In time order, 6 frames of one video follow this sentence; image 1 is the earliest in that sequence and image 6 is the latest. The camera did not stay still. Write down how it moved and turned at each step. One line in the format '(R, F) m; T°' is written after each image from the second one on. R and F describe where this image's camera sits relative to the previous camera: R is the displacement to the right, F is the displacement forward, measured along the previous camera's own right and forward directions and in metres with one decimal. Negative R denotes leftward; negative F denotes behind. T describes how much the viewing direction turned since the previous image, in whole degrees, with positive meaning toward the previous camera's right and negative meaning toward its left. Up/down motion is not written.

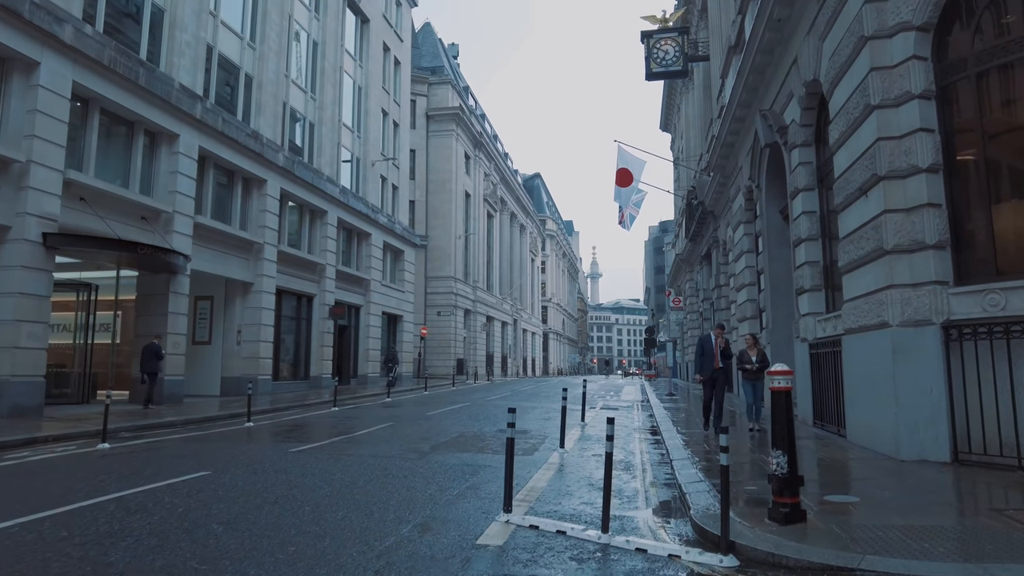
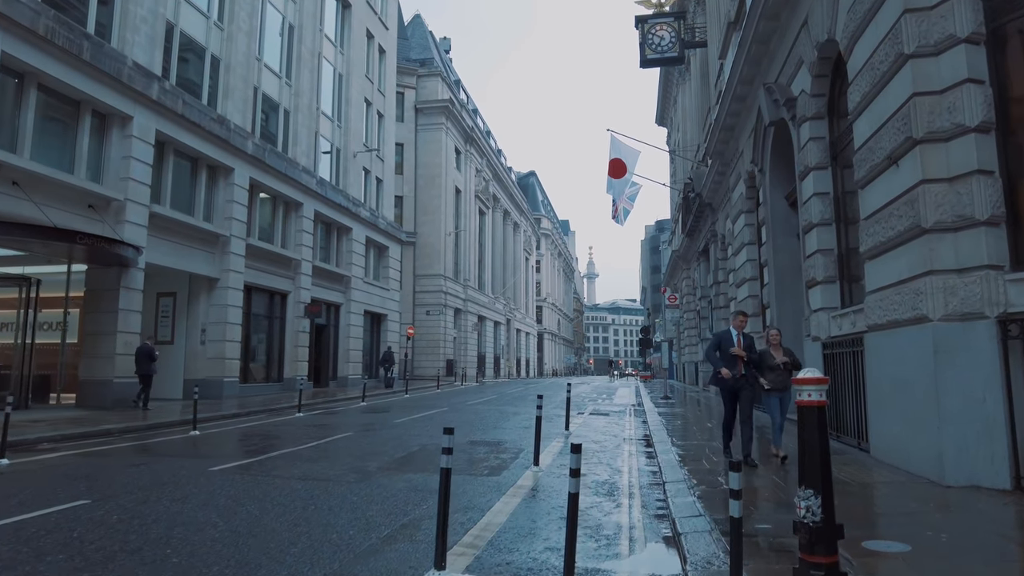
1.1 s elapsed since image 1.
(+0.4, +1.5) m; 0°
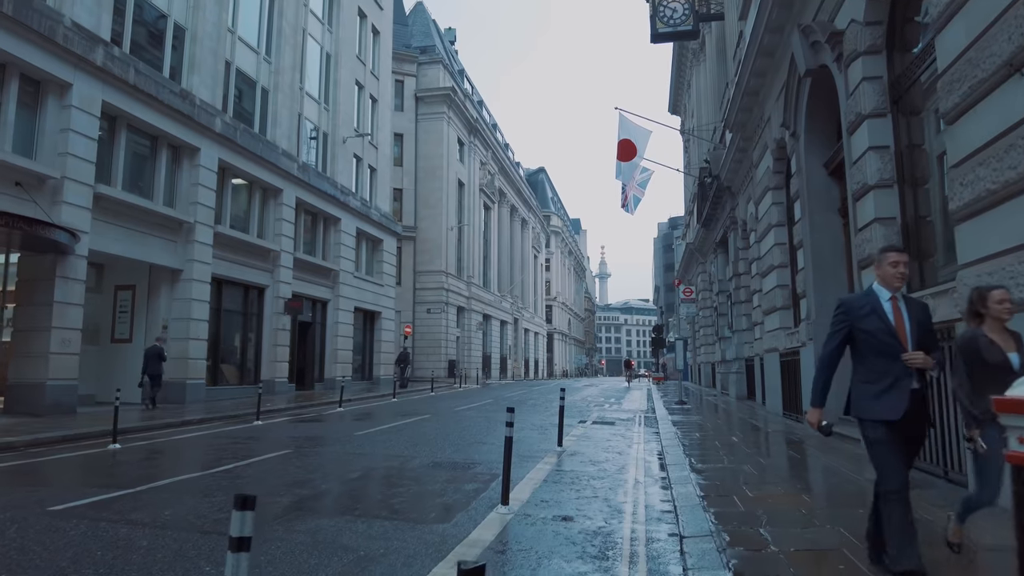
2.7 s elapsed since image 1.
(+0.5, +2.4) m; -1°
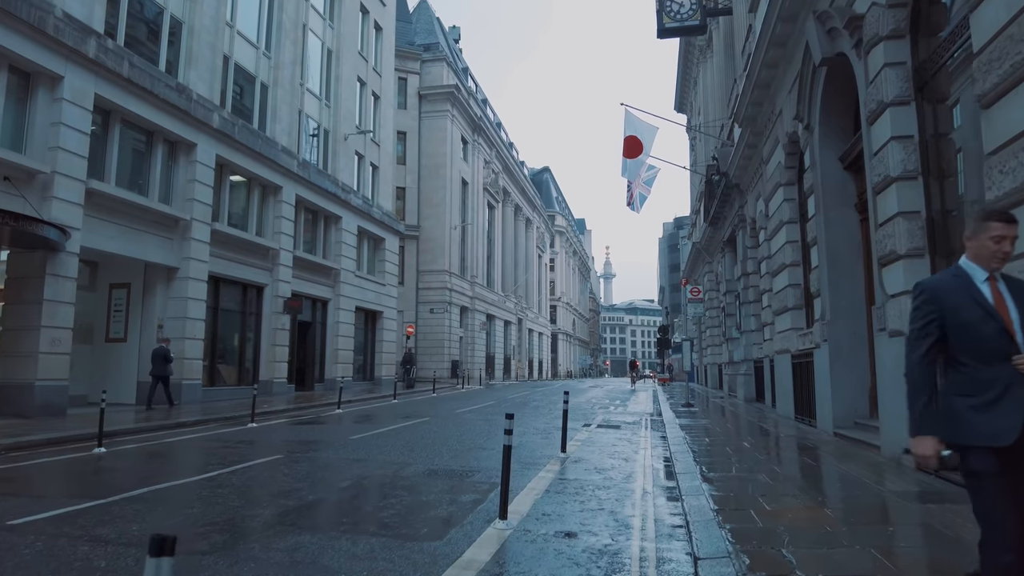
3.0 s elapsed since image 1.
(0.0, +0.5) m; 0°
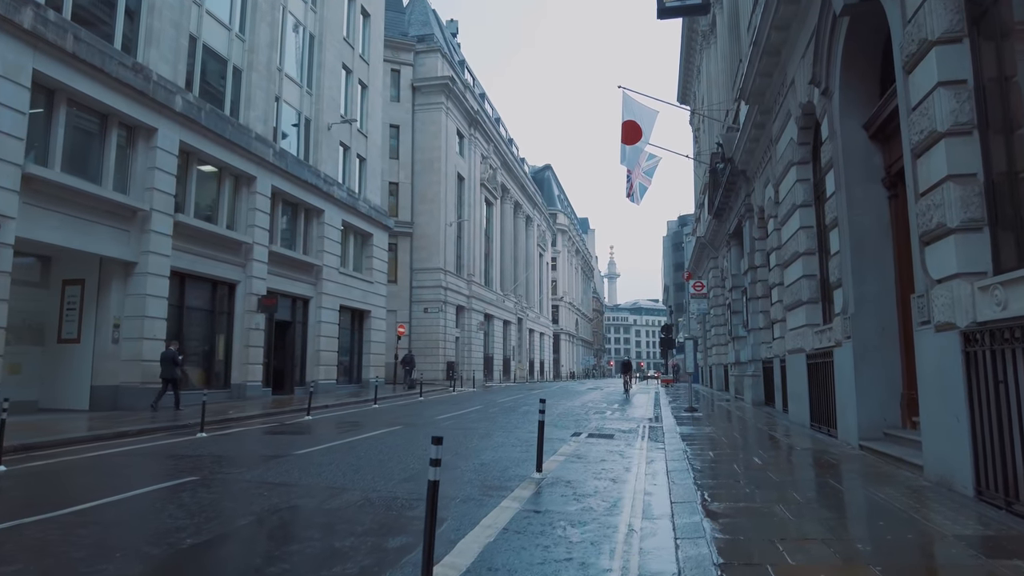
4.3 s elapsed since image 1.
(+0.5, +1.6) m; 0°
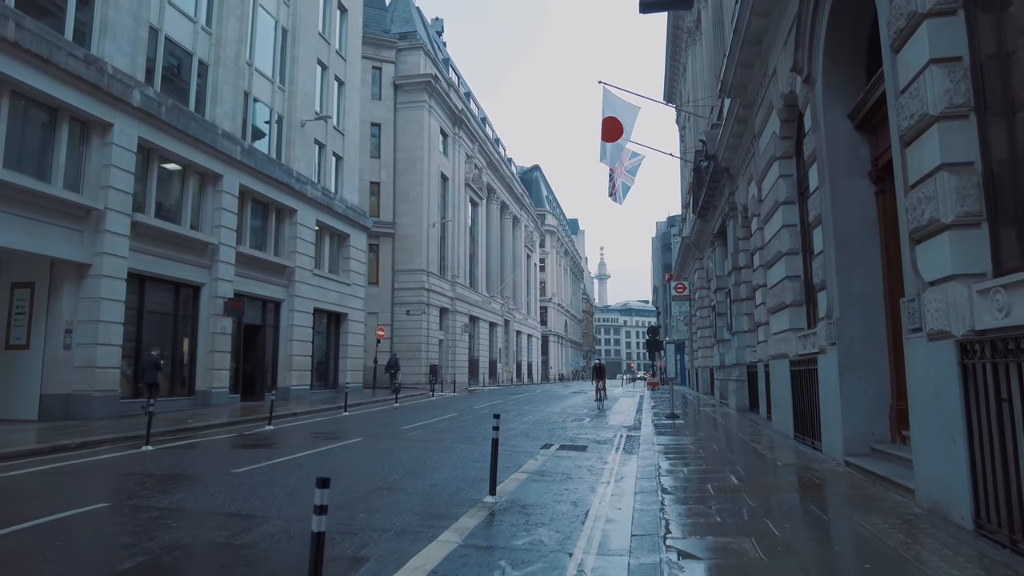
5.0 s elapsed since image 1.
(+0.4, +0.8) m; +1°
